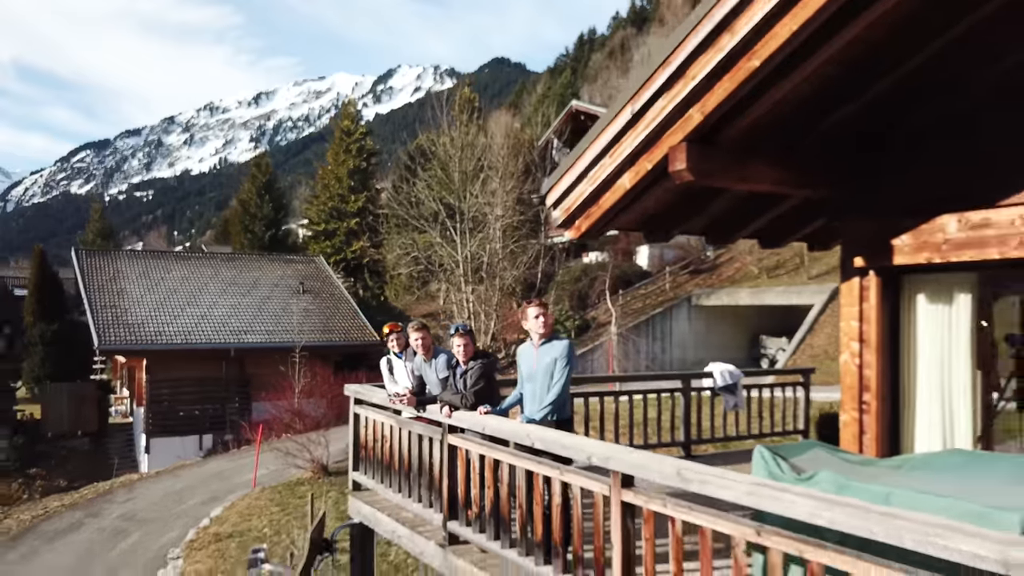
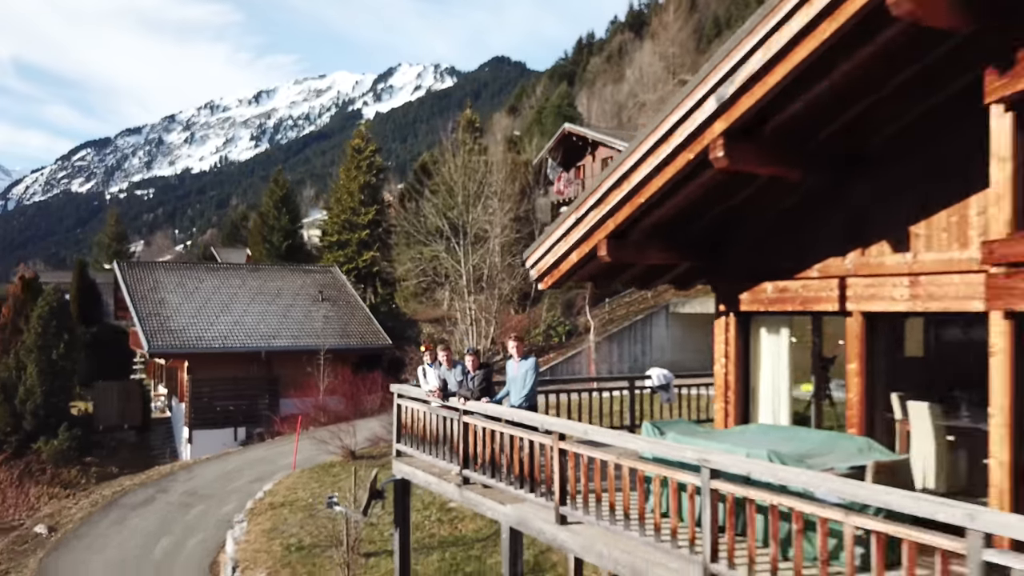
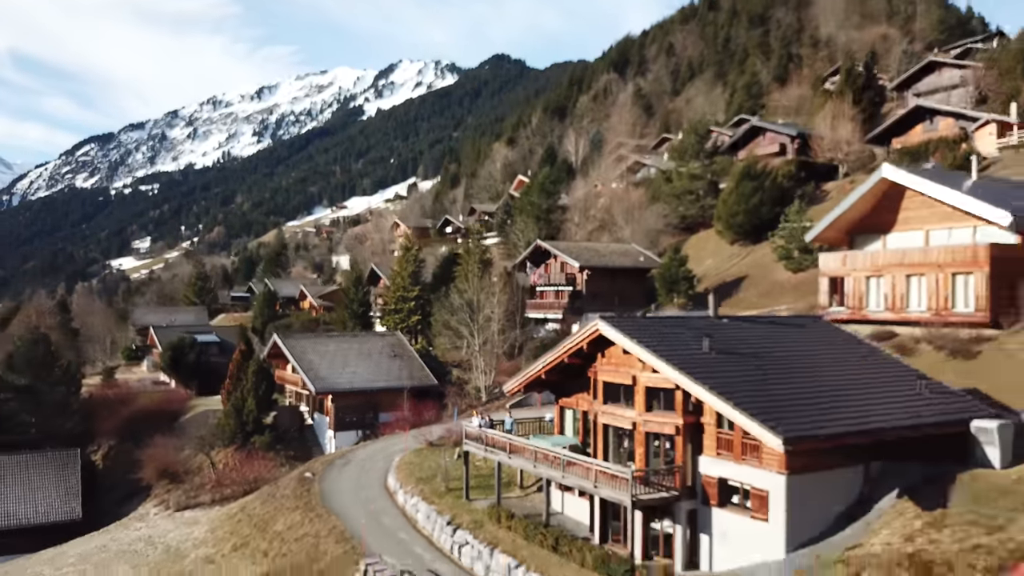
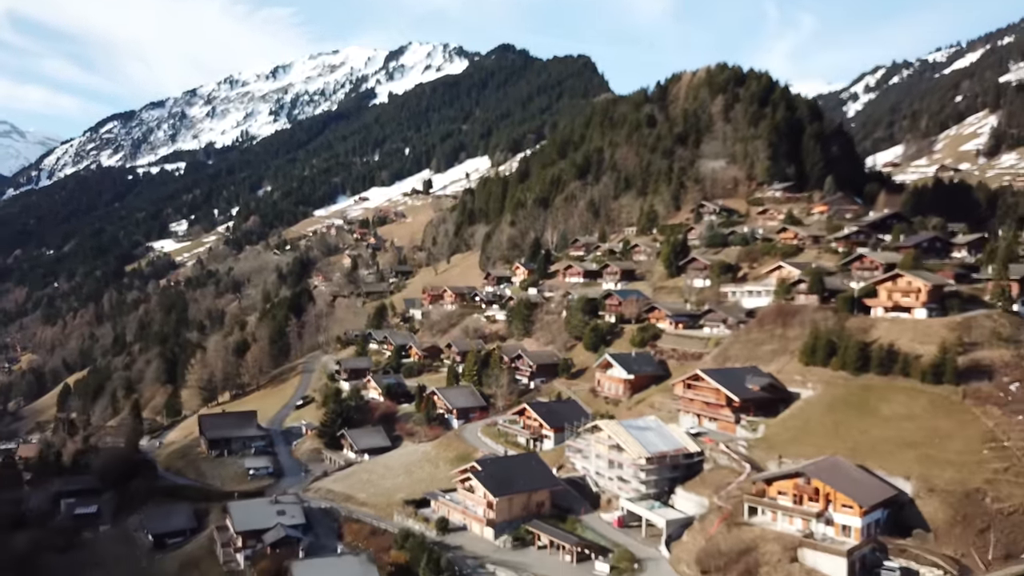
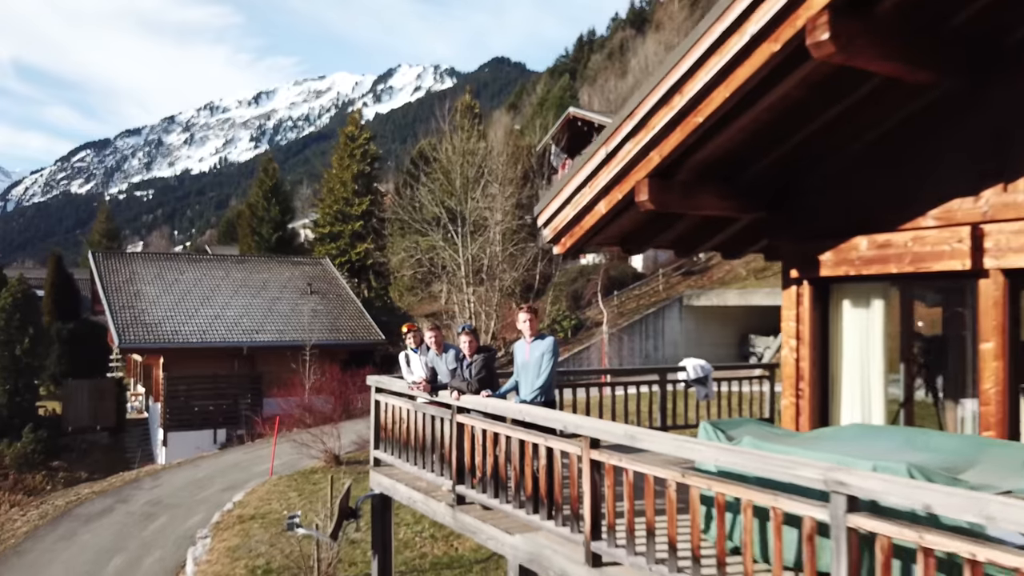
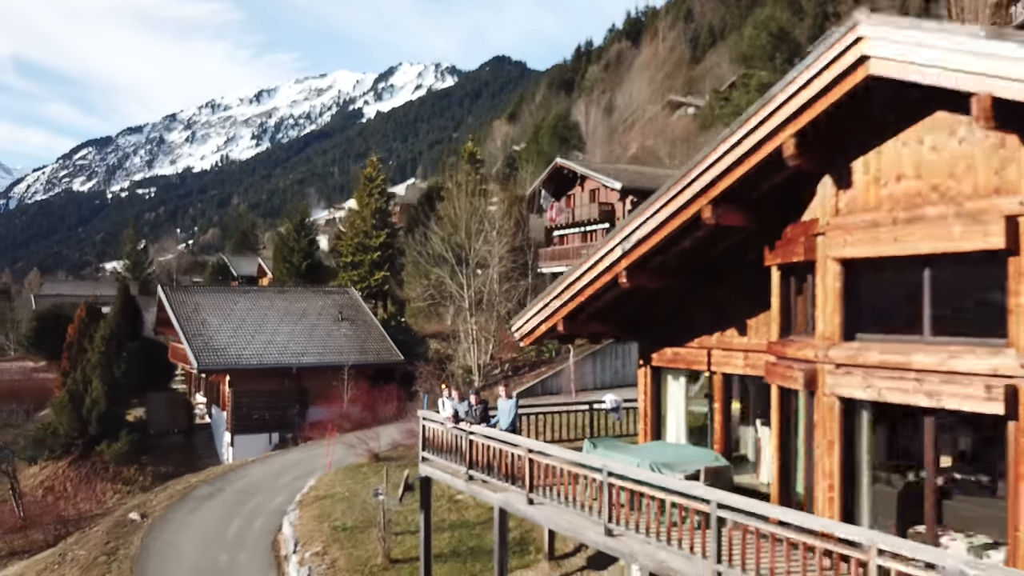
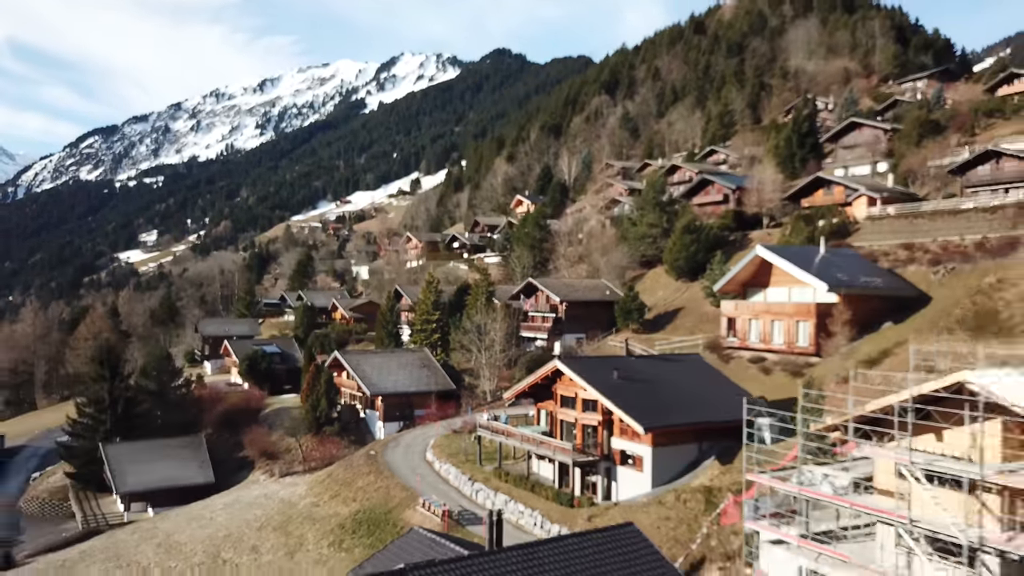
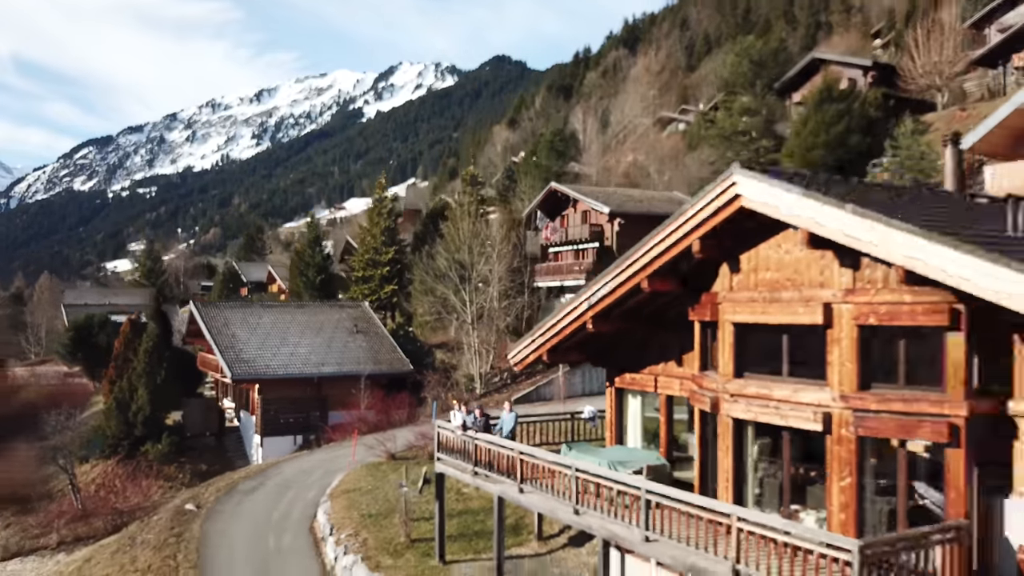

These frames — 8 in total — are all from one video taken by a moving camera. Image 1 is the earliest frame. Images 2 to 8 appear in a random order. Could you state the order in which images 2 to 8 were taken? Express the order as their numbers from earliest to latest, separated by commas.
5, 2, 6, 8, 3, 7, 4
